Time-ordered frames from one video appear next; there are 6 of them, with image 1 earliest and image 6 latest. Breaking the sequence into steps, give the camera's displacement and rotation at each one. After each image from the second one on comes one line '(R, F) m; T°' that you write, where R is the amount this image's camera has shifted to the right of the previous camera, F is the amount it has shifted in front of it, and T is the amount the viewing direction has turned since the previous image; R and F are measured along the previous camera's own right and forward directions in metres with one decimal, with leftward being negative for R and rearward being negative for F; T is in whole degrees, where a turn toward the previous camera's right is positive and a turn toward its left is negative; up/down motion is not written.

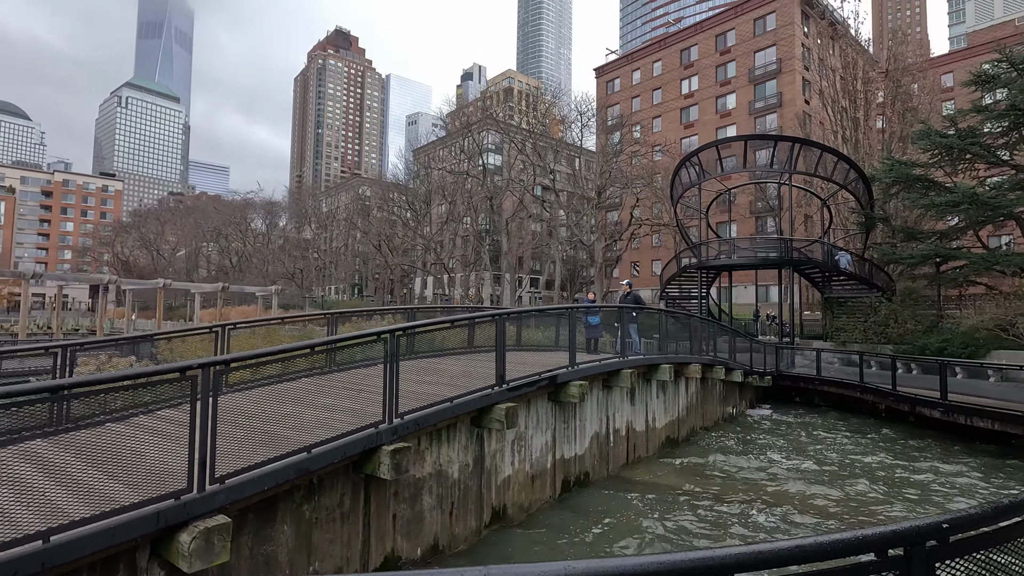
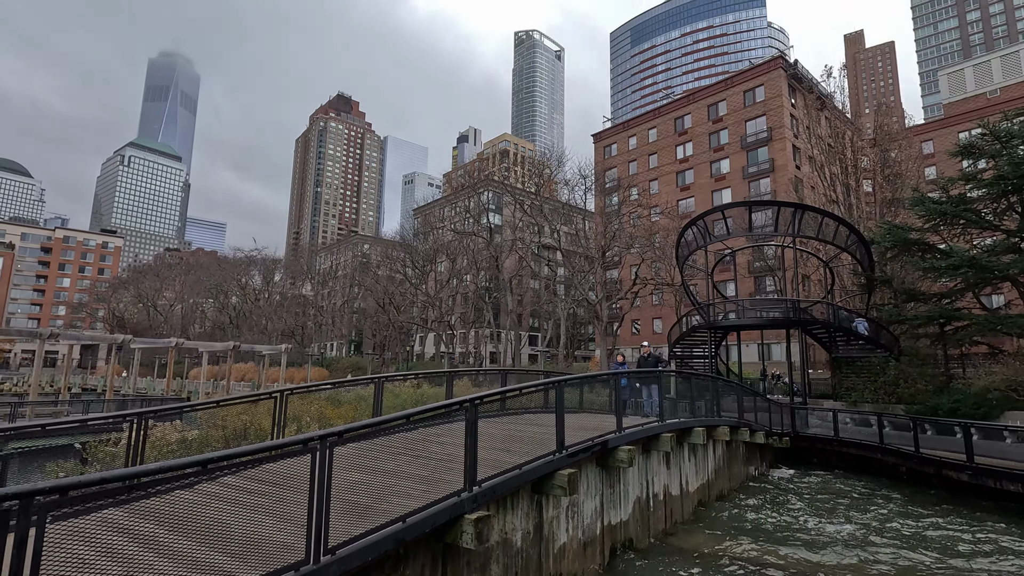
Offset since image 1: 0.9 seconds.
(-0.8, -0.3) m; +1°
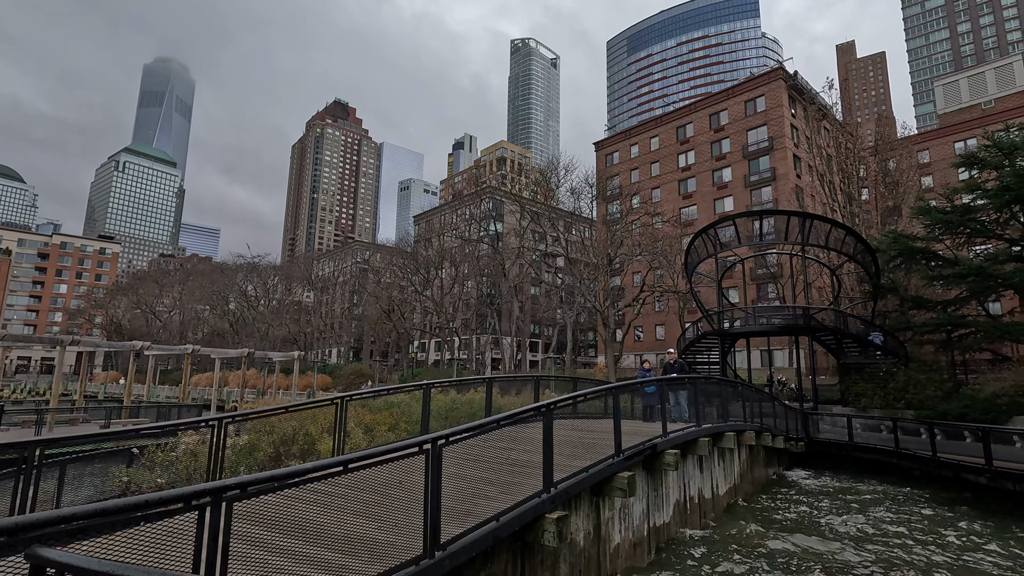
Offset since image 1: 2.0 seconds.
(-0.8, -0.3) m; +1°
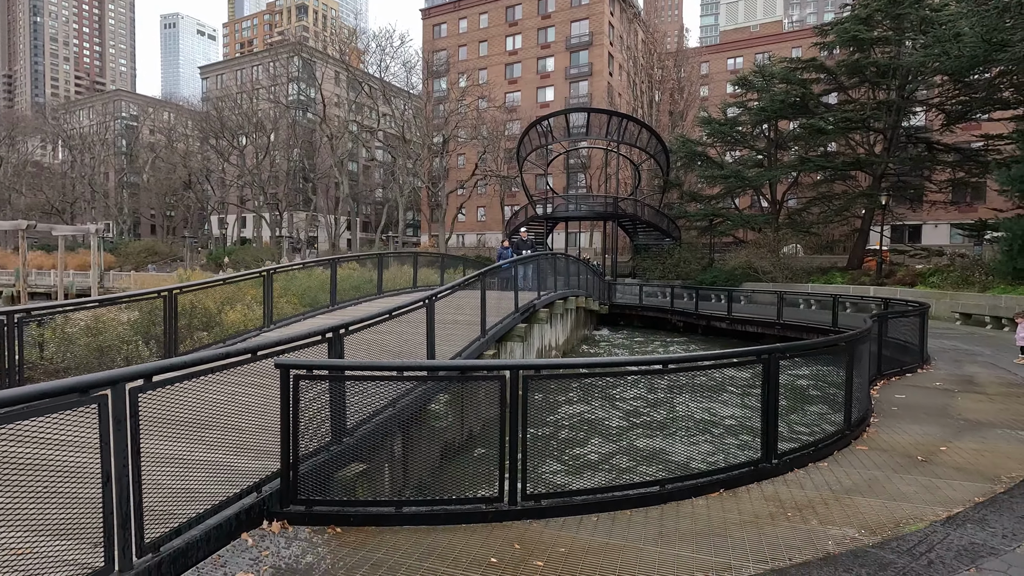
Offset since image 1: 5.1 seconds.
(-1.6, -1.0) m; +21°
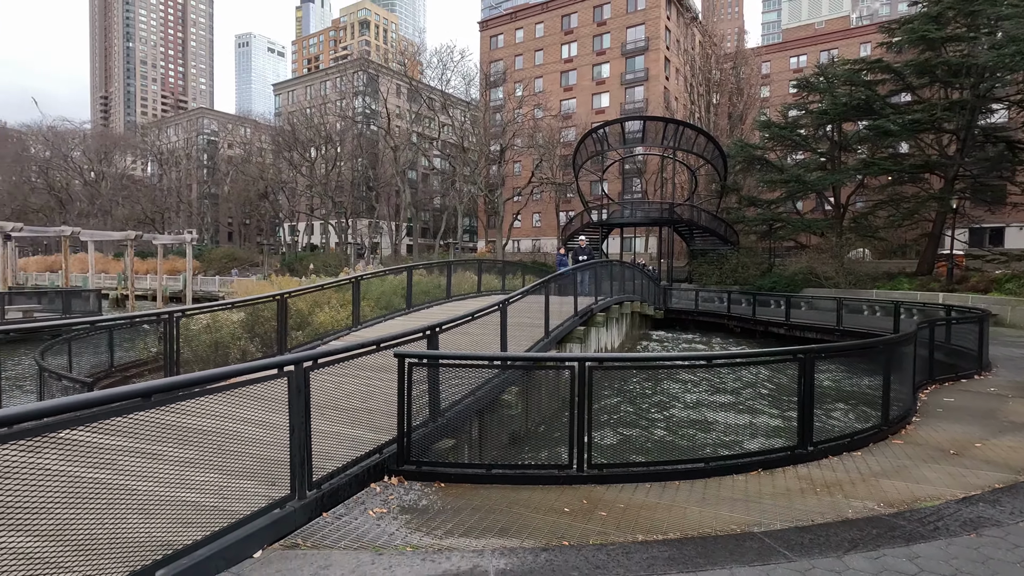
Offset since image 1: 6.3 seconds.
(-0.1, -0.7) m; -6°
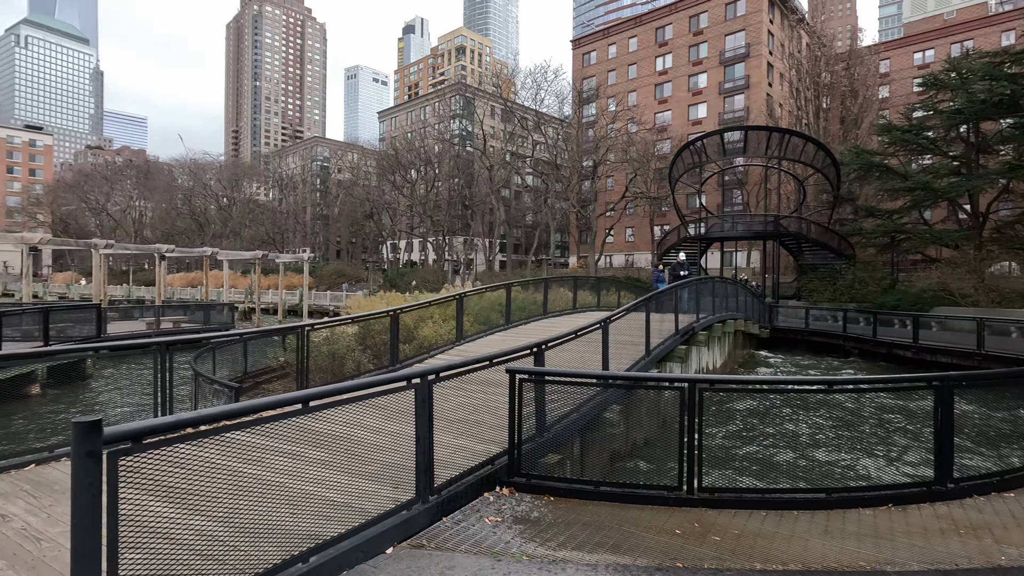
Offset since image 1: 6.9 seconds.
(-0.1, -0.2) m; -10°
